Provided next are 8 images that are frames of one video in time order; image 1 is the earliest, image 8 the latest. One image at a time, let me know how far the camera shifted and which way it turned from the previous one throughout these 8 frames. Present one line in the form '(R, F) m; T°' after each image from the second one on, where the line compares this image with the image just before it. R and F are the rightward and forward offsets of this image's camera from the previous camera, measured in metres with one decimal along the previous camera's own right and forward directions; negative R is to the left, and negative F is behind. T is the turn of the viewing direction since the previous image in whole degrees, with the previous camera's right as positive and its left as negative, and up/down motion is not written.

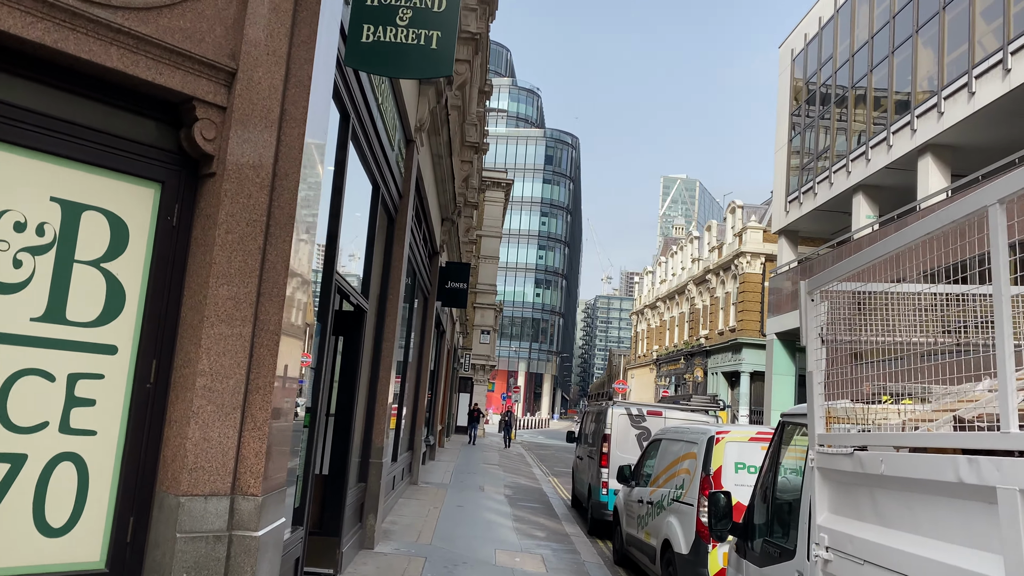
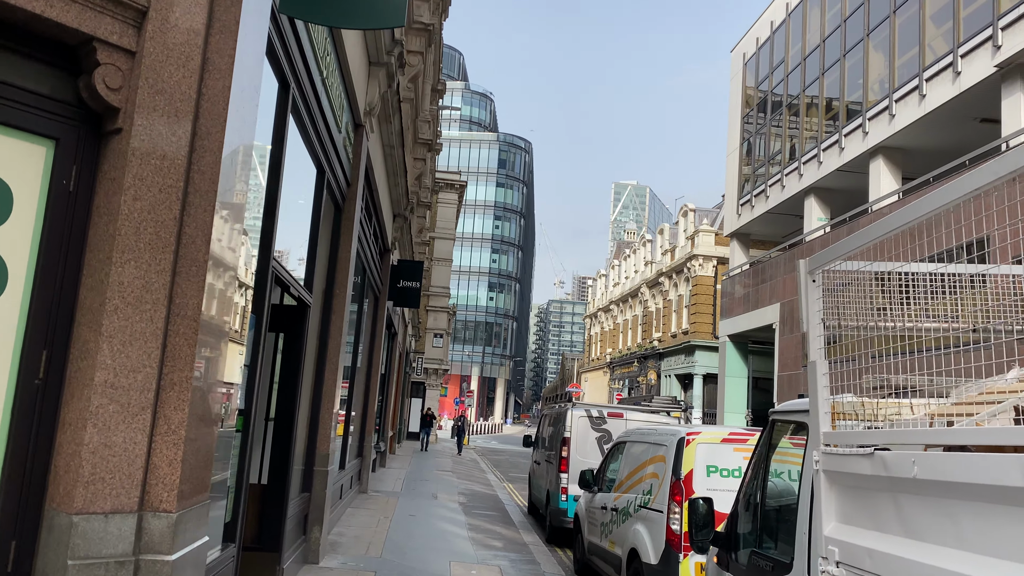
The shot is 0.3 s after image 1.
(0.0, +0.5) m; +3°
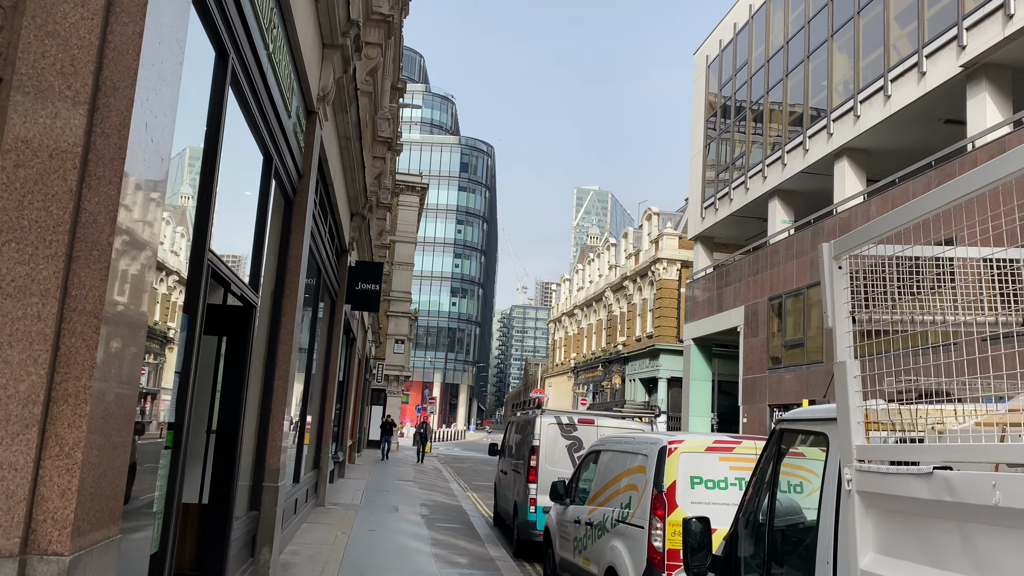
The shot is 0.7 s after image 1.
(0.0, +0.5) m; +3°
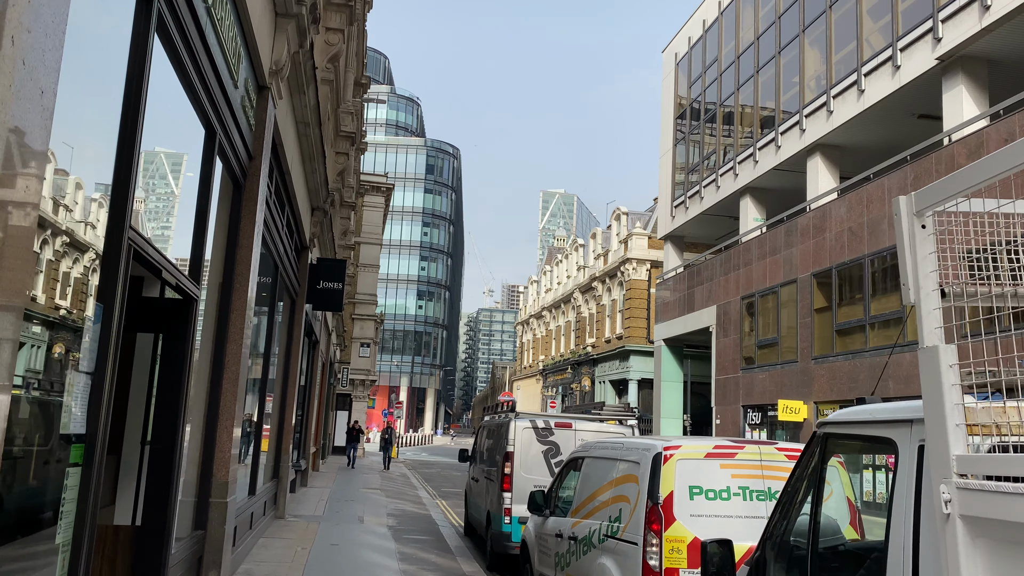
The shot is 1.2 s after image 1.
(-0.1, +0.6) m; +2°
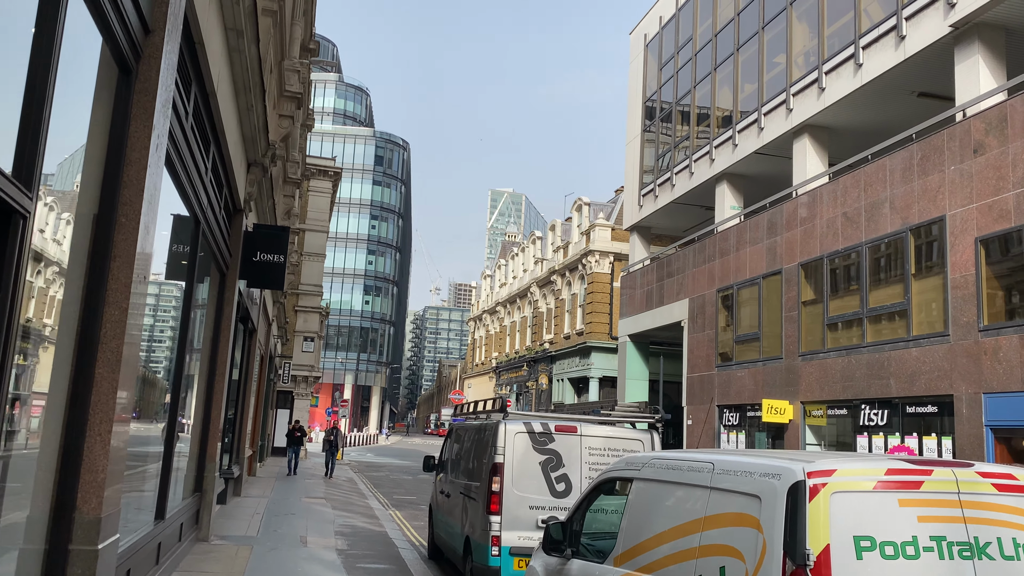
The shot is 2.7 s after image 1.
(-0.4, +1.9) m; +4°
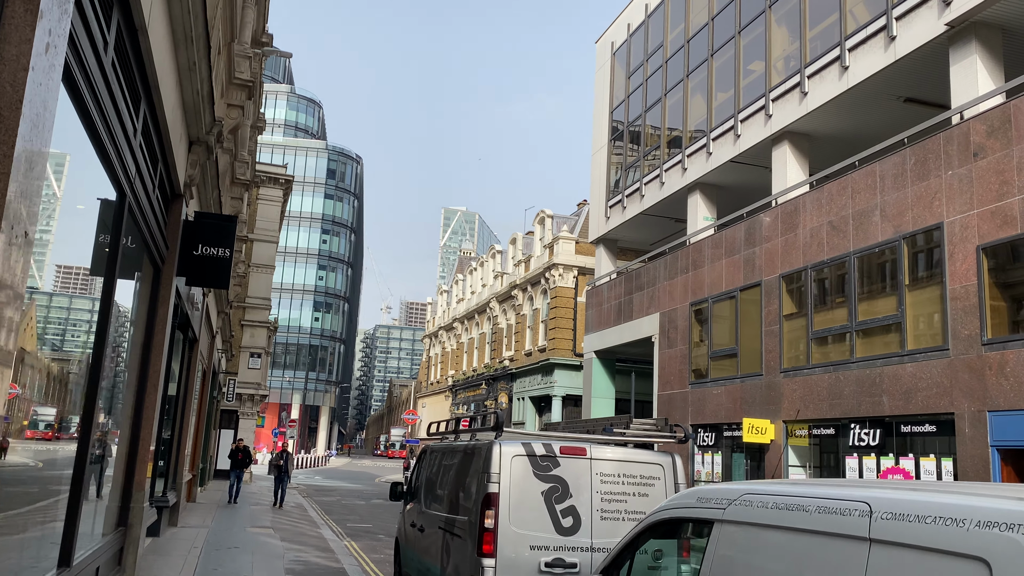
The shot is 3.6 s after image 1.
(-0.3, +1.2) m; +3°
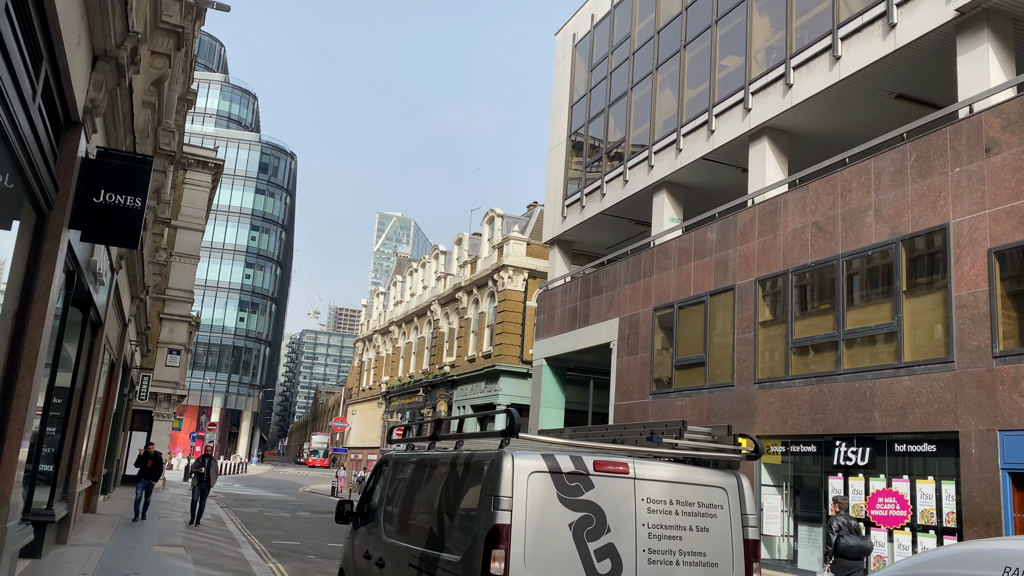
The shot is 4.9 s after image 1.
(-0.5, +1.7) m; +5°
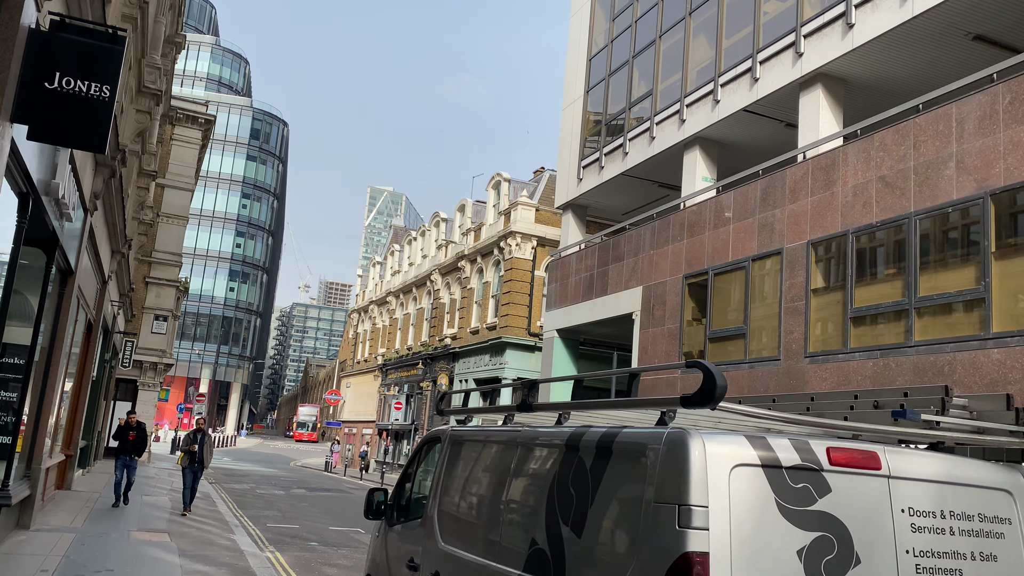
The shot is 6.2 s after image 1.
(-0.6, +1.6) m; +1°
